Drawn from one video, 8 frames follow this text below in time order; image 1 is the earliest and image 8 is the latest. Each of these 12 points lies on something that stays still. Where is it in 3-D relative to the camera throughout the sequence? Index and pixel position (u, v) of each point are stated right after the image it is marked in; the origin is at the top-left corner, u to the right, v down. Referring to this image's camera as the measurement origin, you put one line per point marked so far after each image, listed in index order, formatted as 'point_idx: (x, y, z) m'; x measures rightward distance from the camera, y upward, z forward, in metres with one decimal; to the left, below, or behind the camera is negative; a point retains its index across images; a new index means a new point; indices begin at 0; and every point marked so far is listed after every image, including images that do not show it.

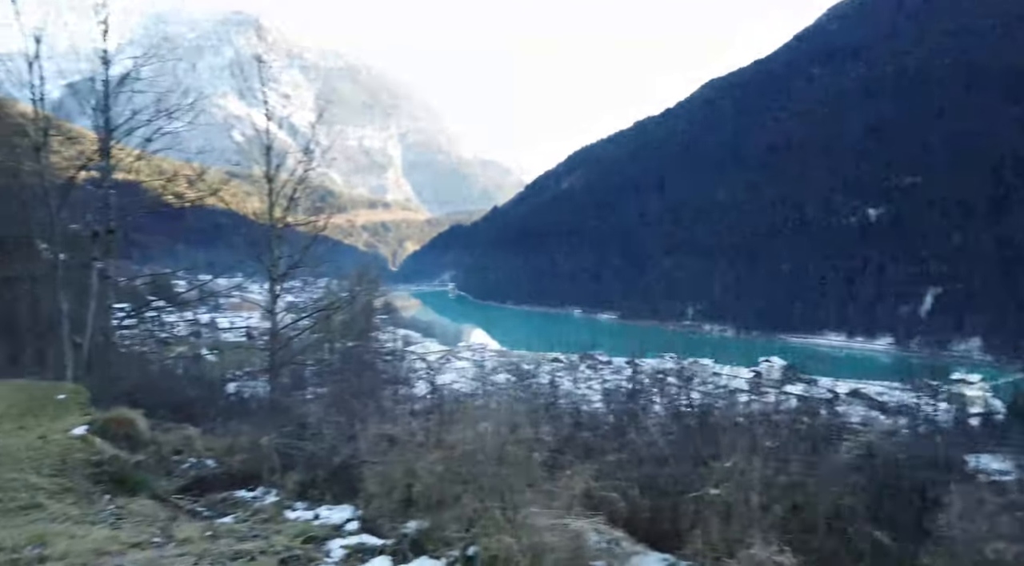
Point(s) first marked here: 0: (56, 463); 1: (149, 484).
0: (-5.8, -2.3, +9.1) m
1: (-4.3, -2.3, +8.5) m
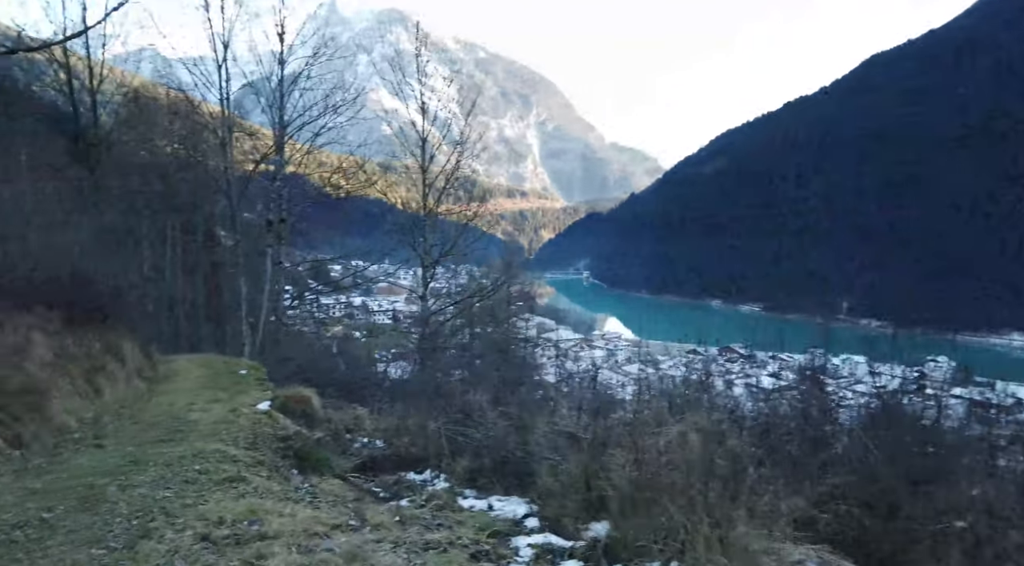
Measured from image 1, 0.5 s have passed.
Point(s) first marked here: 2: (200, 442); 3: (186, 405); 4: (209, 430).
0: (-3.6, -2.1, +9.9) m
1: (-2.3, -2.2, +9.1) m
2: (-3.9, -2.0, +9.0) m
3: (-5.8, -2.2, +12.8) m
4: (-4.2, -2.1, +10.1) m
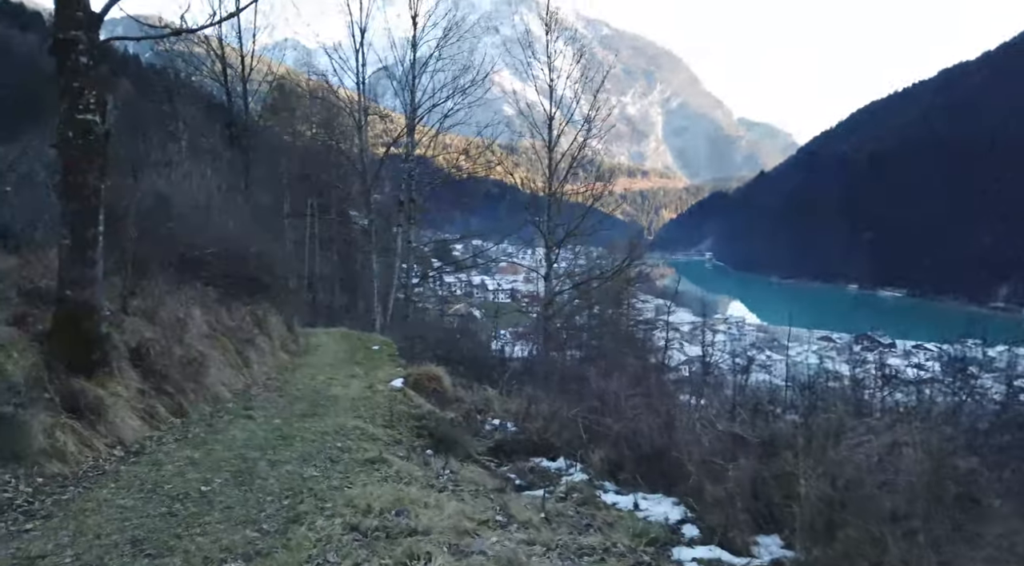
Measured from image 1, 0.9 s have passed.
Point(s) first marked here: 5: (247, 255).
0: (-1.8, -1.8, +10.1) m
1: (-0.6, -2.0, +9.0) m
2: (-2.2, -1.7, +9.2) m
3: (-3.4, -1.8, +13.2) m
4: (-2.3, -1.8, +10.3) m
5: (-6.0, +0.6, +16.4) m
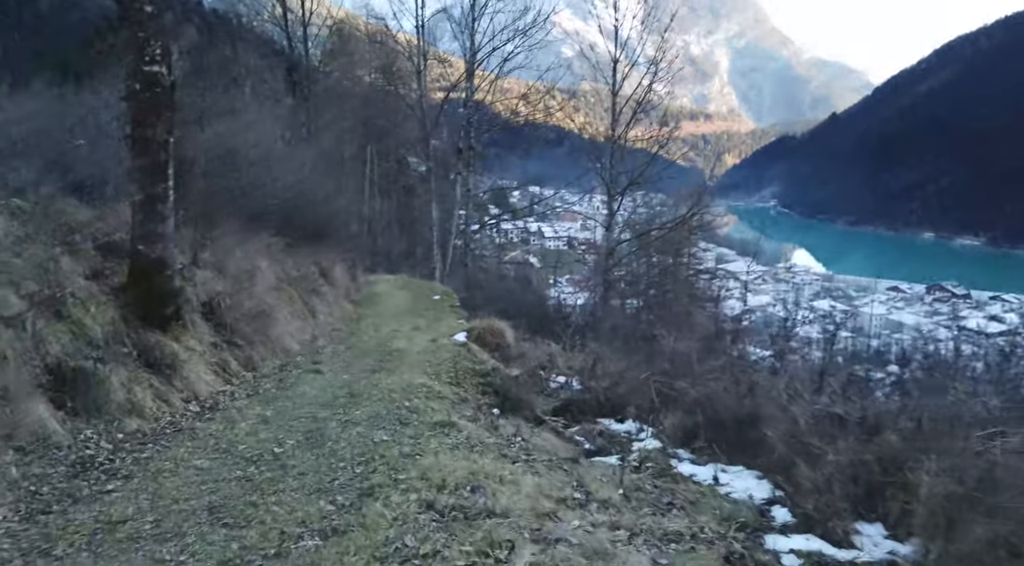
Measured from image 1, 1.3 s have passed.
0: (-0.9, -1.2, +10.0) m
1: (+0.2, -1.5, +8.8) m
2: (-1.3, -1.2, +9.2) m
3: (-2.2, -0.9, +13.2) m
4: (-1.4, -1.1, +10.3) m
5: (-4.6, +1.8, +16.5) m
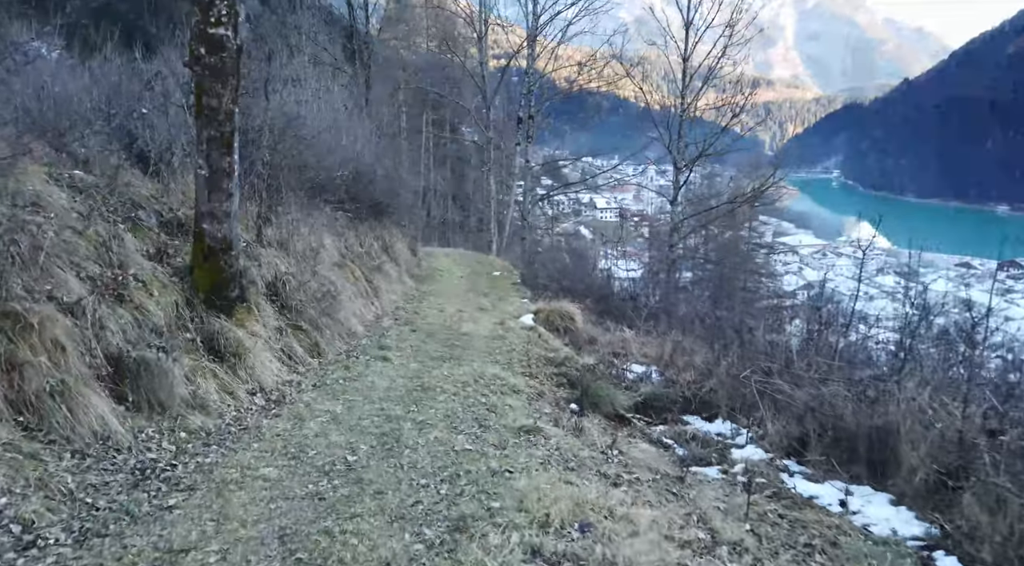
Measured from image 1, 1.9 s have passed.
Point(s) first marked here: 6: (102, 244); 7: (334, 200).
0: (+0.1, -1.0, +9.4) m
1: (+1.1, -1.3, +8.2) m
2: (-0.4, -1.0, +8.6) m
3: (-1.0, -0.5, +12.7) m
4: (-0.4, -0.9, +9.7) m
5: (-3.1, +2.3, +16.0) m
6: (-3.7, +0.4, +6.6) m
7: (-3.4, +1.6, +13.7) m
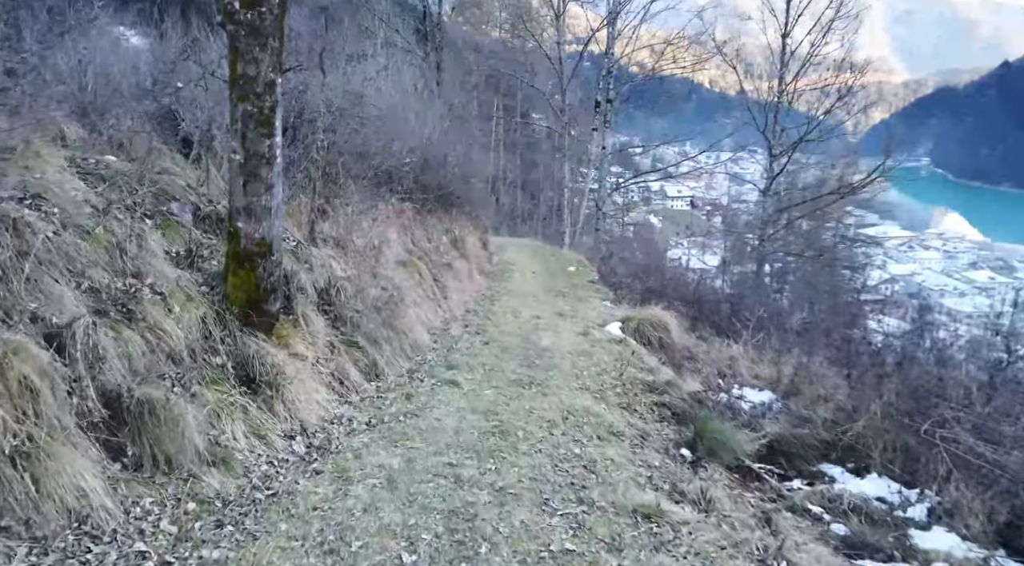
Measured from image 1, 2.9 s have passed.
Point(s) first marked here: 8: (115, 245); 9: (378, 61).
0: (+1.1, -1.1, +7.9) m
1: (+2.0, -1.4, +6.6) m
2: (+0.5, -1.1, +7.1) m
3: (+0.3, -0.5, +11.3) m
4: (+0.6, -0.9, +8.2) m
5: (-1.4, +2.4, +14.7) m
6: (-3.0, +0.3, +5.4) m
7: (-1.9, +1.6, +12.4) m
8: (-3.0, +0.3, +5.4) m
9: (-2.8, +4.6, +15.0) m
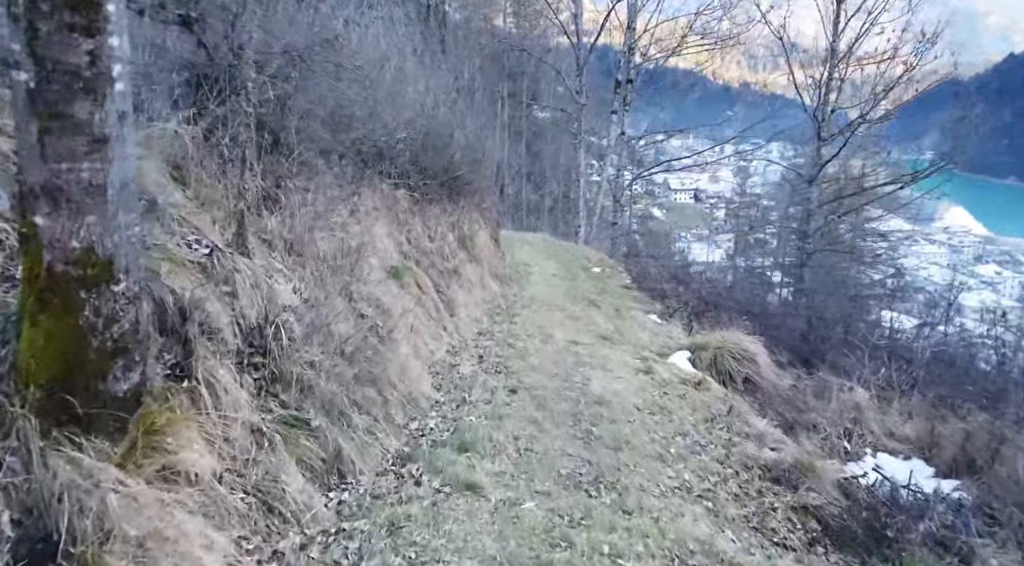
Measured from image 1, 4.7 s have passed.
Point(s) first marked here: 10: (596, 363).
0: (+1.5, -1.3, +5.0) m
1: (+2.4, -1.6, +3.7) m
2: (+0.9, -1.3, +4.2) m
3: (+0.7, -0.7, +8.4) m
4: (+1.0, -1.1, +5.3) m
5: (-1.0, +2.3, +11.8) m
6: (-2.6, +0.1, +2.5) m
7: (-1.6, +1.4, +9.5) m
8: (-2.6, +0.1, +2.5) m
9: (-2.4, +4.5, +12.1) m
10: (+0.9, -0.8, +7.4) m
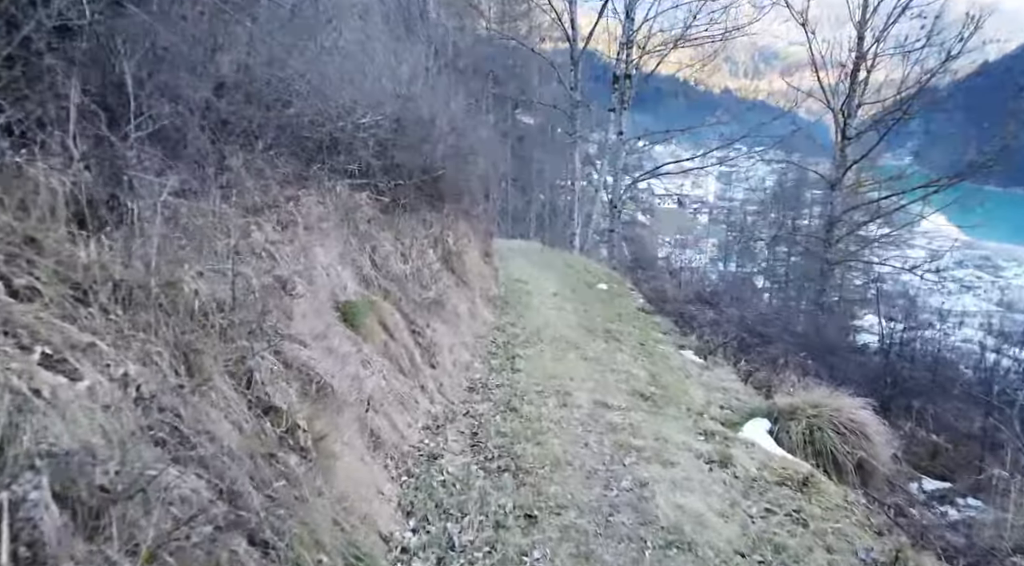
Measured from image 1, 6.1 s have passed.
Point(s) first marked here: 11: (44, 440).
0: (+1.6, -1.6, +2.5) m
1: (+2.5, -1.9, +1.2) m
2: (+1.0, -1.6, +1.8) m
3: (+0.7, -1.0, +5.9) m
4: (+1.1, -1.5, +2.8) m
5: (-1.0, +1.9, +9.3) m
6: (-2.4, -0.2, 0.0) m
7: (-1.5, +1.1, +7.0) m
8: (-2.5, -0.2, 0.0) m
9: (-2.5, +4.1, +9.6) m
10: (+1.0, -1.2, +5.0) m
11: (-1.4, -0.4, +2.1) m
